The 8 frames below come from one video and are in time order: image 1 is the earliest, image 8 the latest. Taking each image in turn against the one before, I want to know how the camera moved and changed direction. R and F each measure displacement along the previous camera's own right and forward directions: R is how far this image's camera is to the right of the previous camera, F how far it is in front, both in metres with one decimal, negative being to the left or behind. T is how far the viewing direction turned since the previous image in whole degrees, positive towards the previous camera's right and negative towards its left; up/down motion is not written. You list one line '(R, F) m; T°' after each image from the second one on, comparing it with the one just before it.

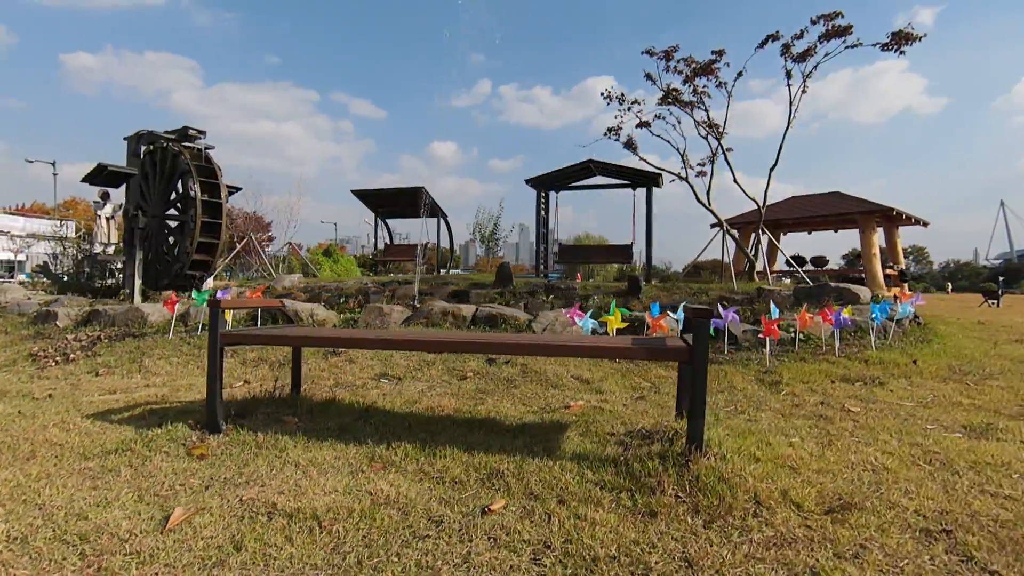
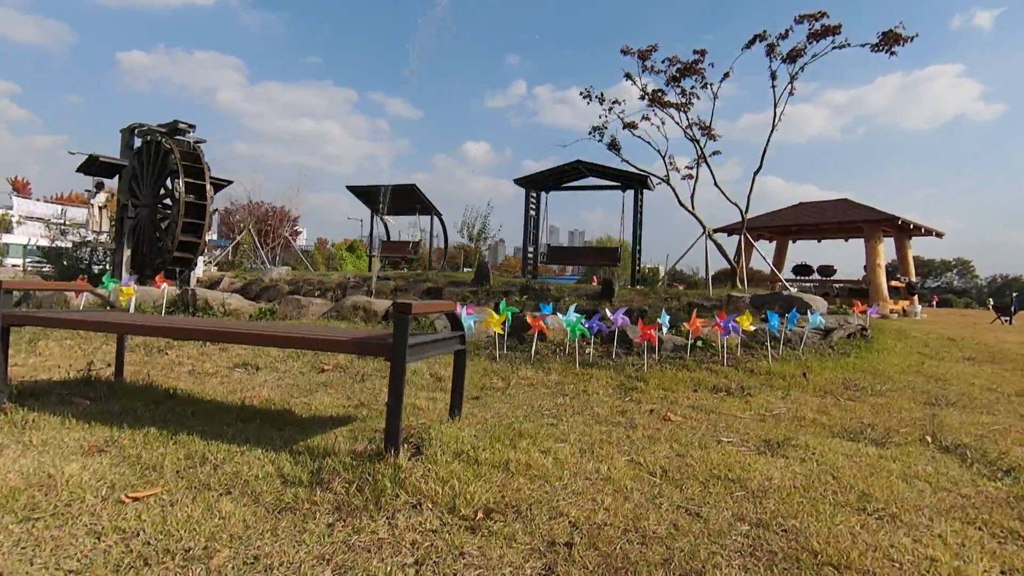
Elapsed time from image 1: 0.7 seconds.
(+1.6, +0.1) m; -3°
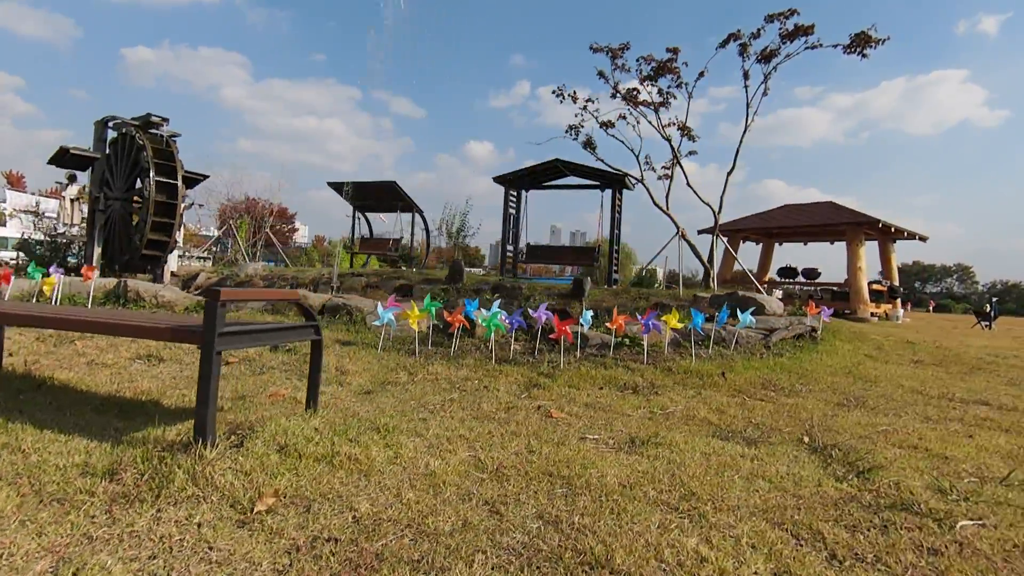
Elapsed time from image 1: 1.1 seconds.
(+0.9, +0.1) m; 0°
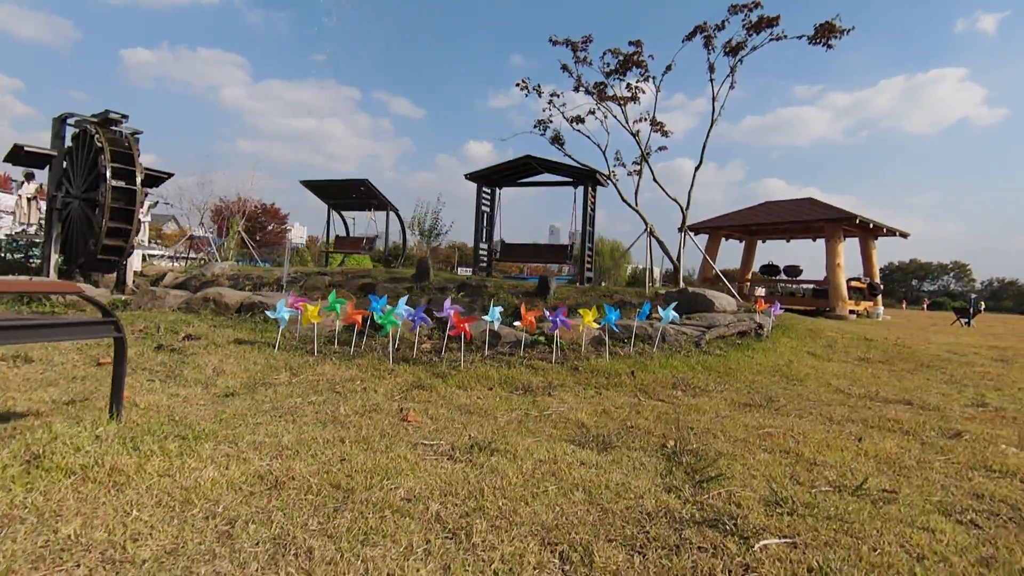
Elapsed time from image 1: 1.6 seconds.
(+1.0, +0.3) m; 0°
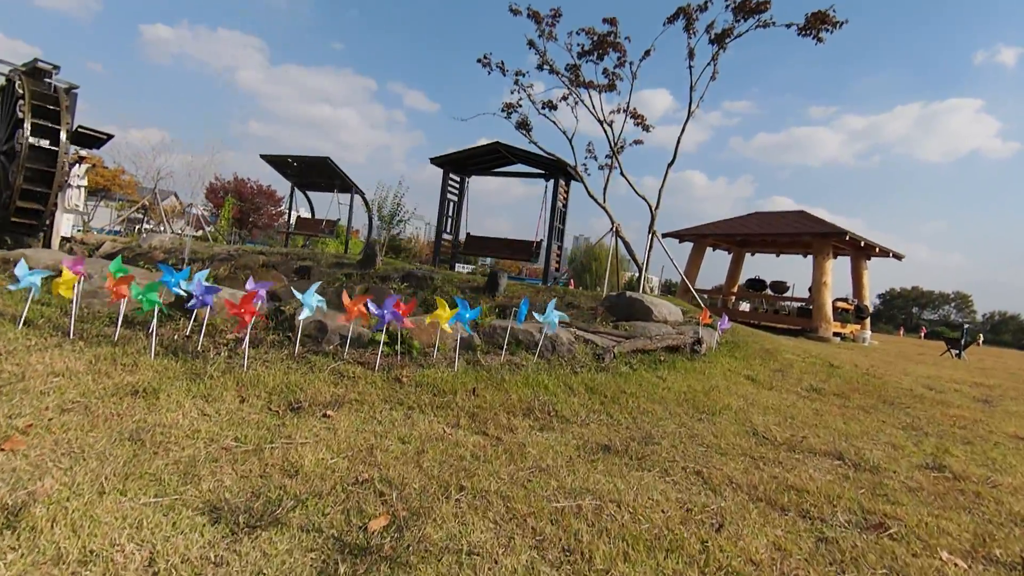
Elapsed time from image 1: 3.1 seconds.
(+1.4, +1.3) m; 0°
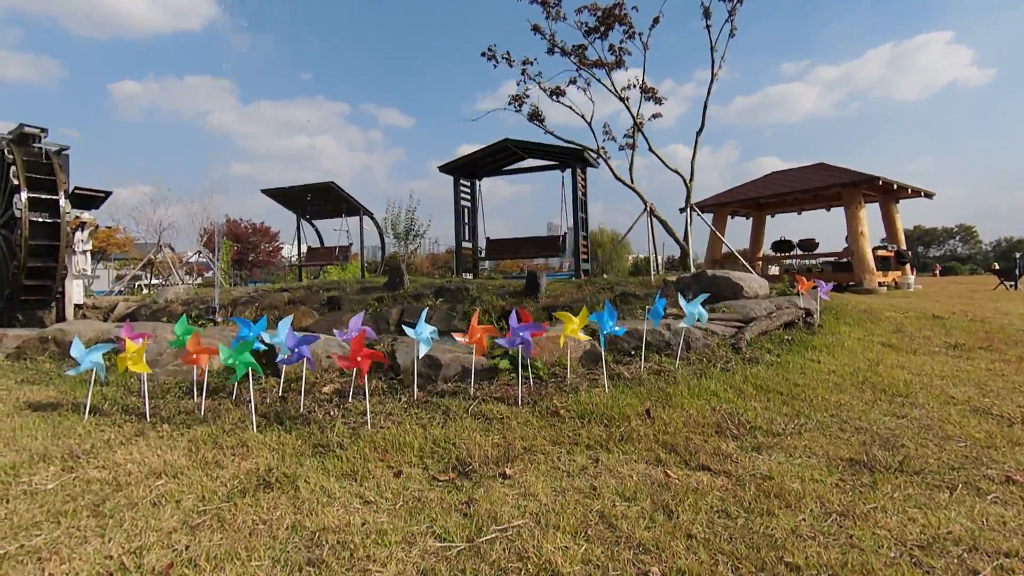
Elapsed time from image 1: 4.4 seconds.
(-1.0, +0.7) m; 0°
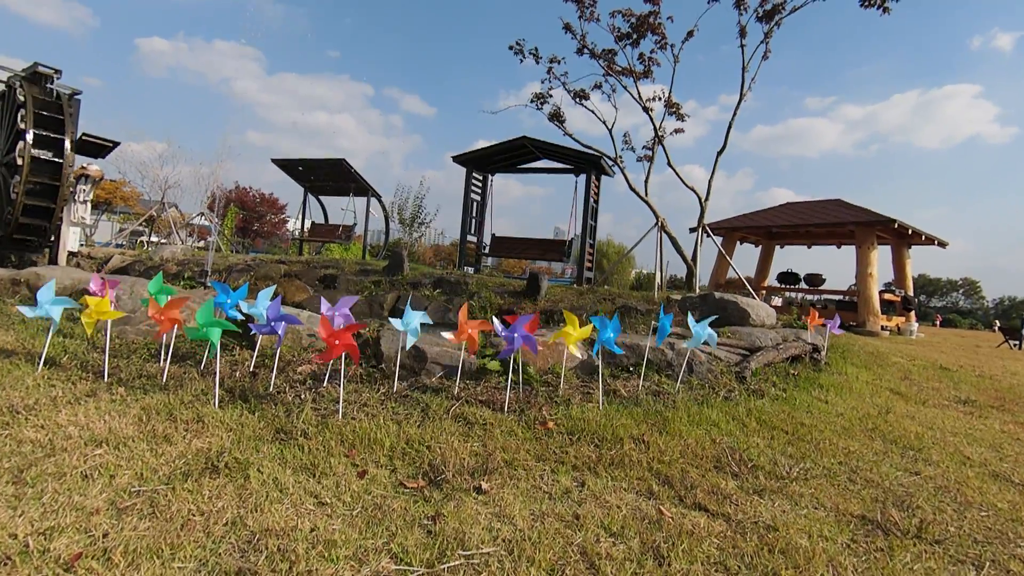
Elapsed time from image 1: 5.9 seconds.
(0.0, +0.3) m; 0°
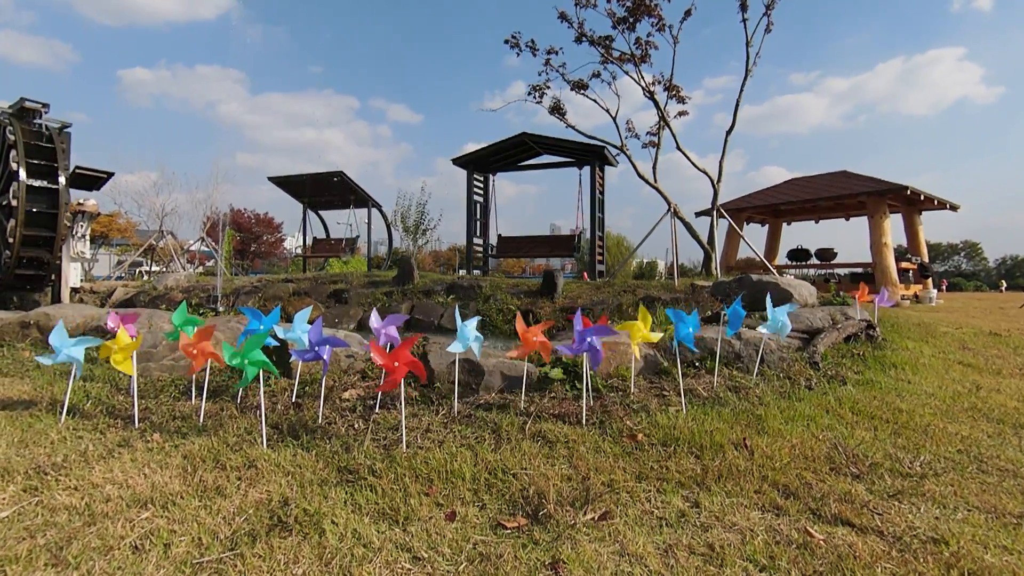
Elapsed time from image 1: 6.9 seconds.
(-0.4, +0.3) m; 0°
